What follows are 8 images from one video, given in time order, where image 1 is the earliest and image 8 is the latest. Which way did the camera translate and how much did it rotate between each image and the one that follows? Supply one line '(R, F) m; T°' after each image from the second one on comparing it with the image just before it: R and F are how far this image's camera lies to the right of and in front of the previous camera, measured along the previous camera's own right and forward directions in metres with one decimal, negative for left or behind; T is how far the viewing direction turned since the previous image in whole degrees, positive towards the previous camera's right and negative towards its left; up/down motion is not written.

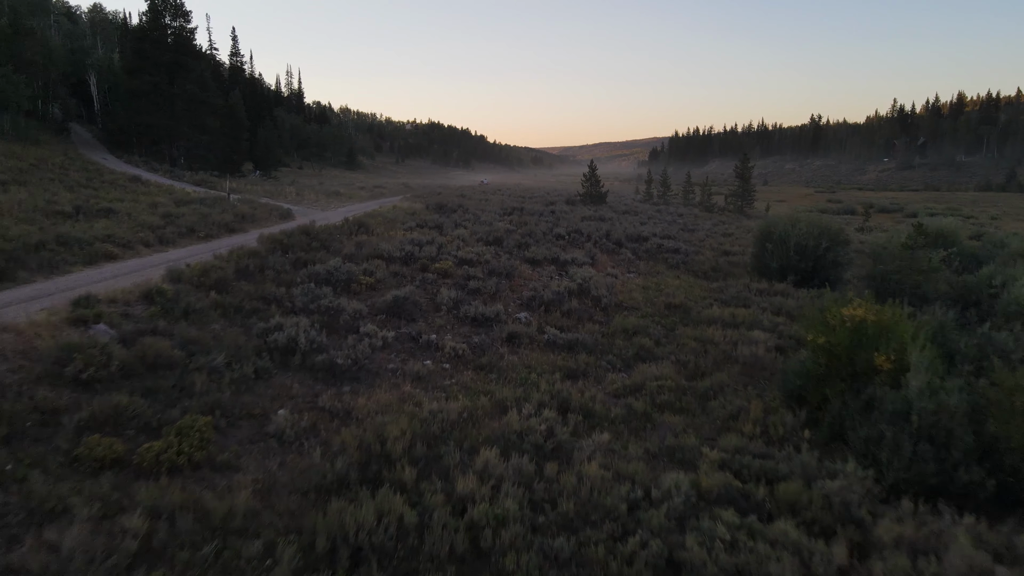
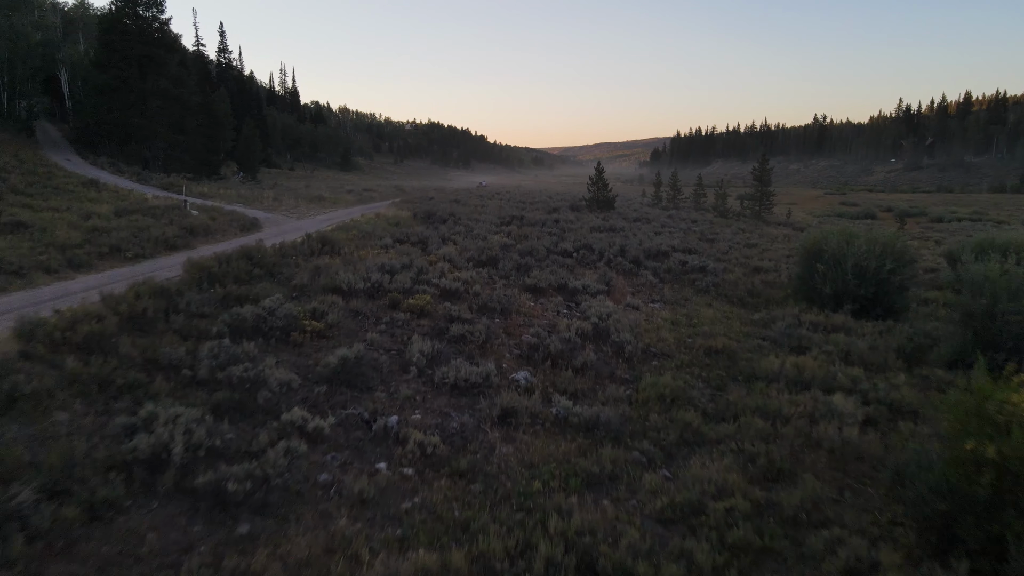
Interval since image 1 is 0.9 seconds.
(0.0, +2.6) m; 0°
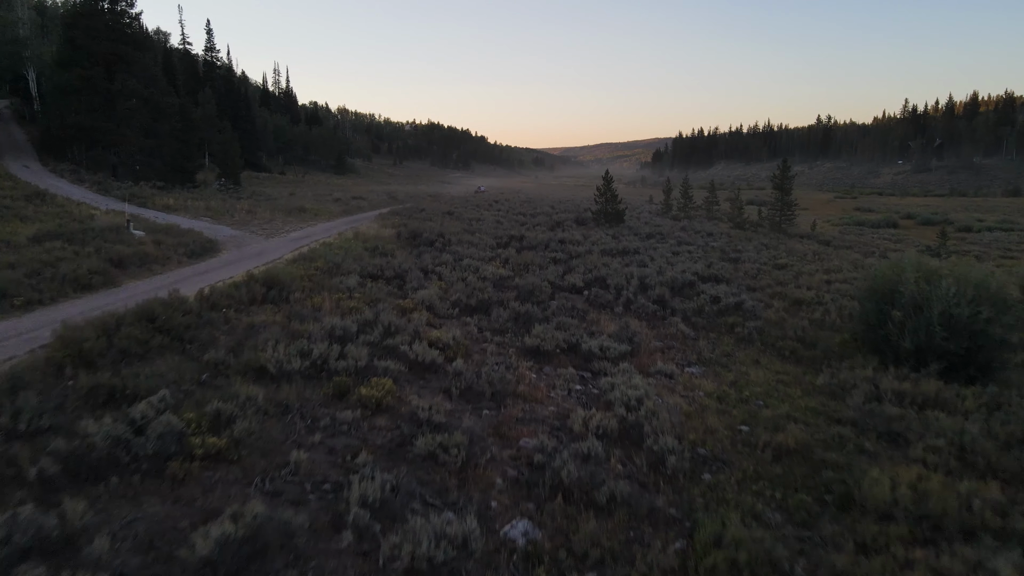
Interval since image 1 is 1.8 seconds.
(0.0, +2.5) m; 0°
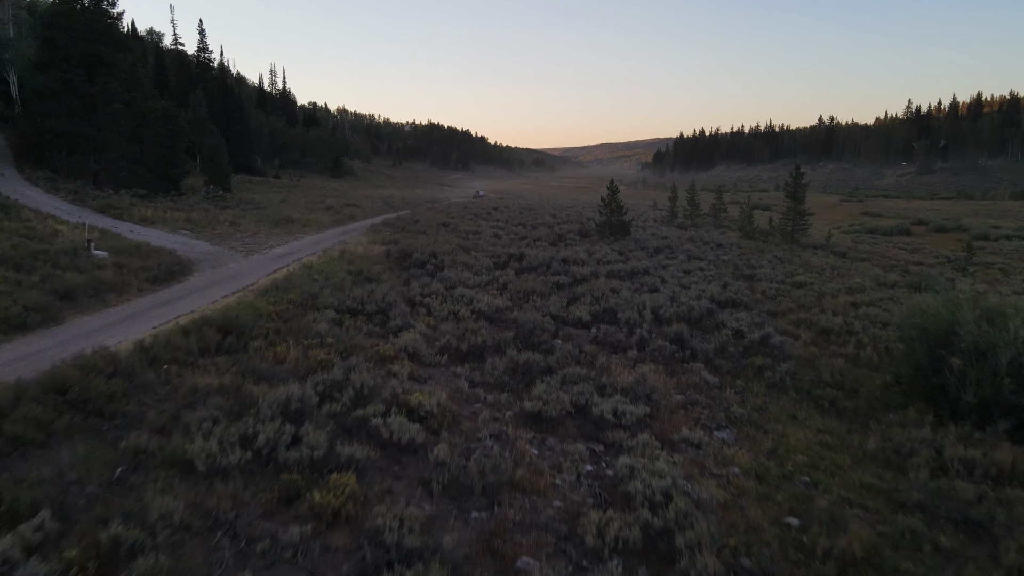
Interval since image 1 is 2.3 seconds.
(0.0, +1.4) m; 0°
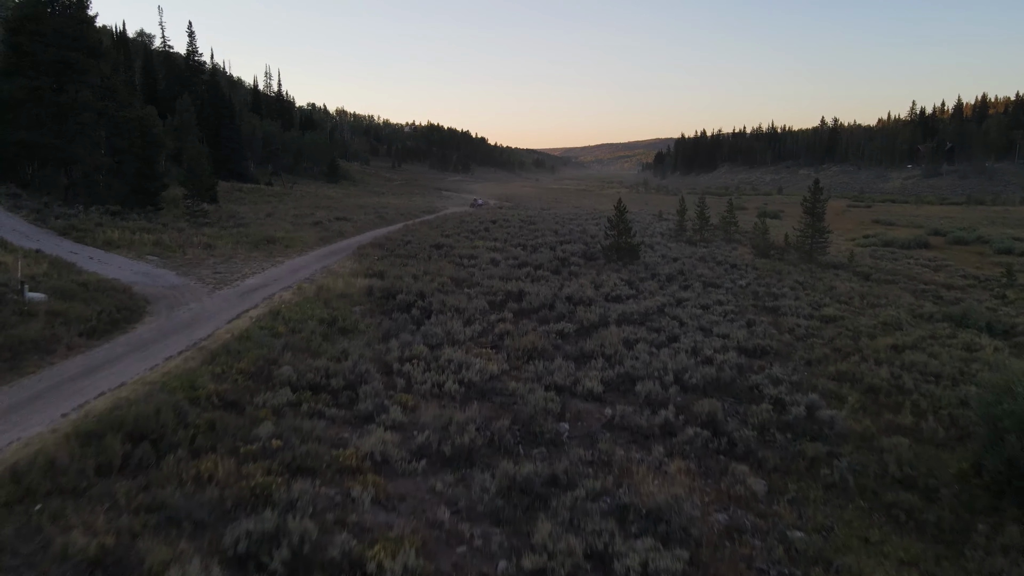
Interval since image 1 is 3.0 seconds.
(0.0, +1.8) m; 0°
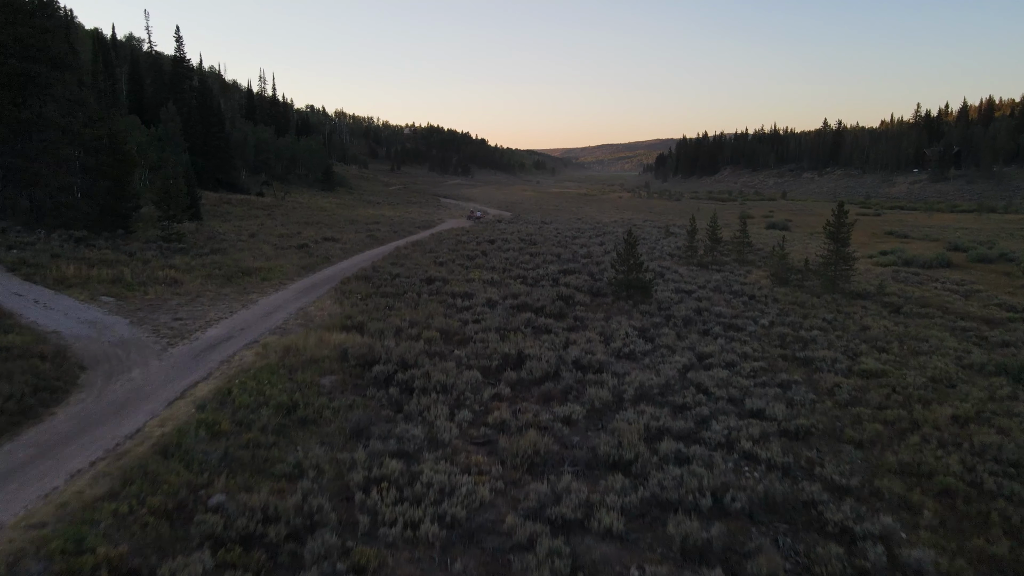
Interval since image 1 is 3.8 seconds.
(0.0, +2.0) m; 0°
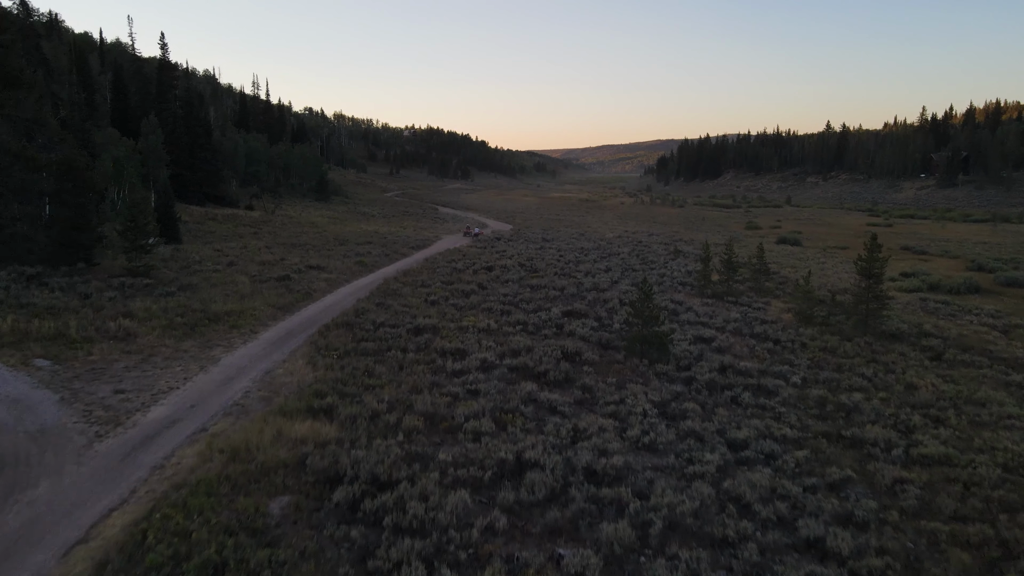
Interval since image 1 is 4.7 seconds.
(0.0, +2.2) m; 0°
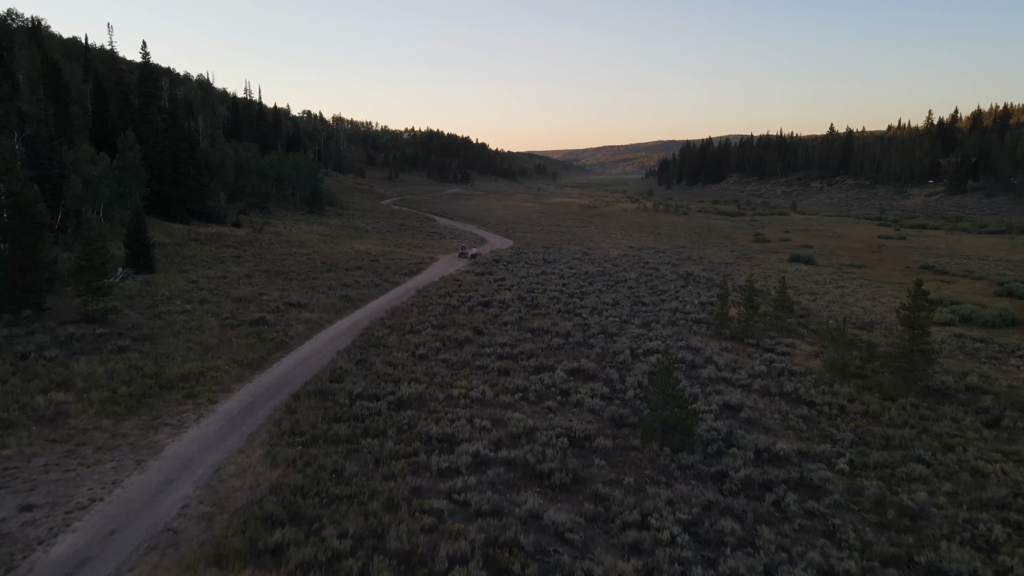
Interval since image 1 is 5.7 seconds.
(0.0, +2.5) m; 0°
